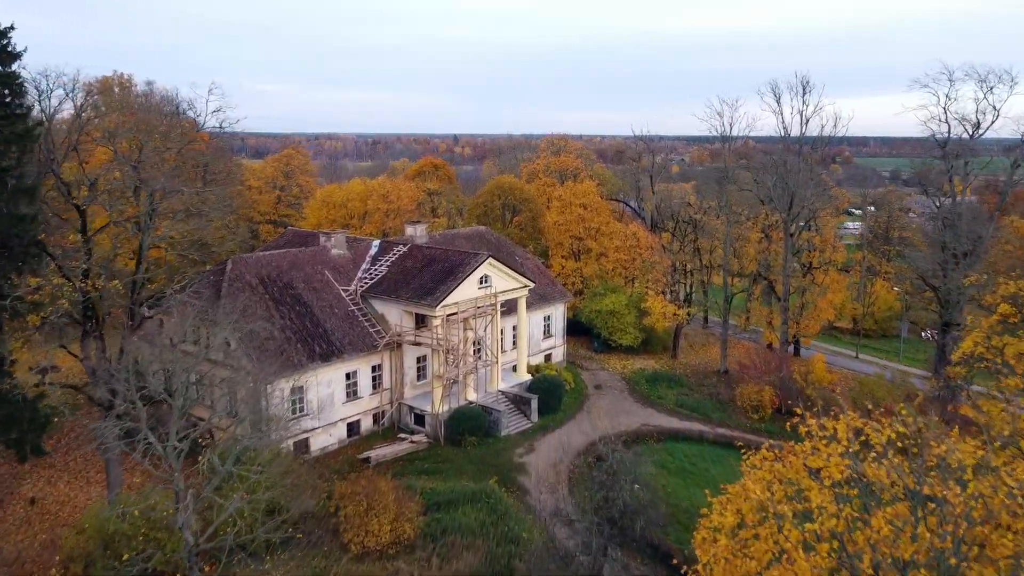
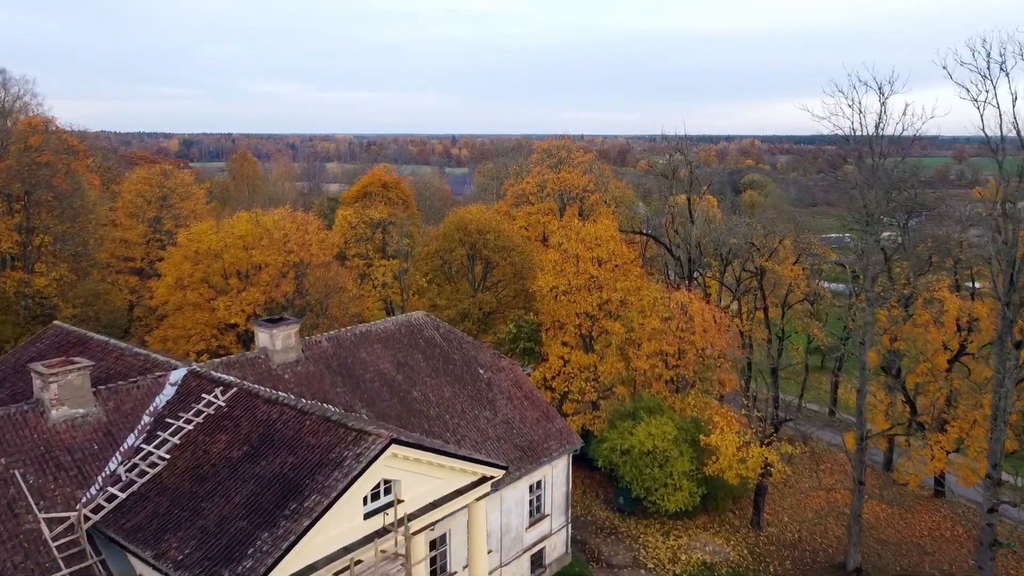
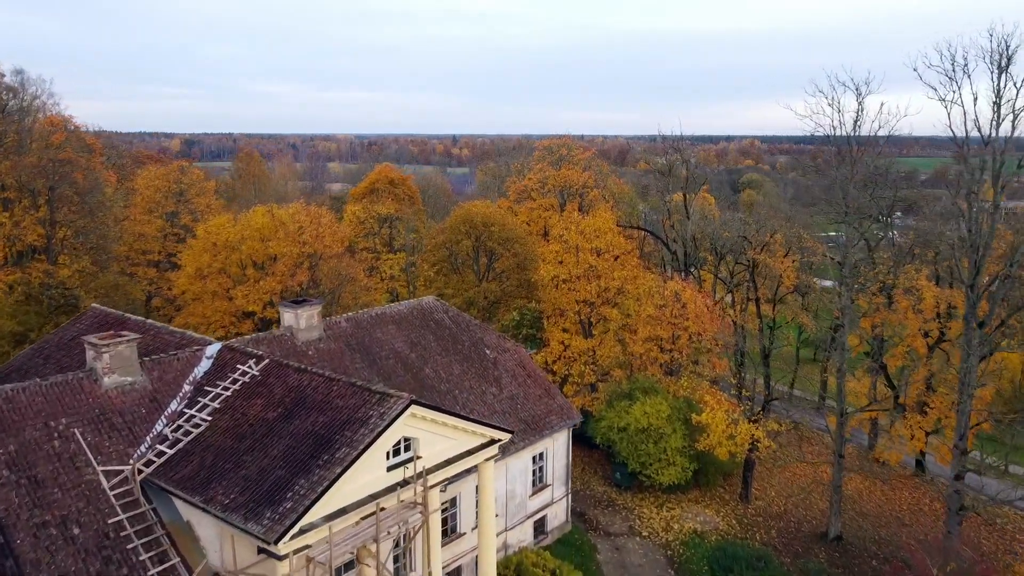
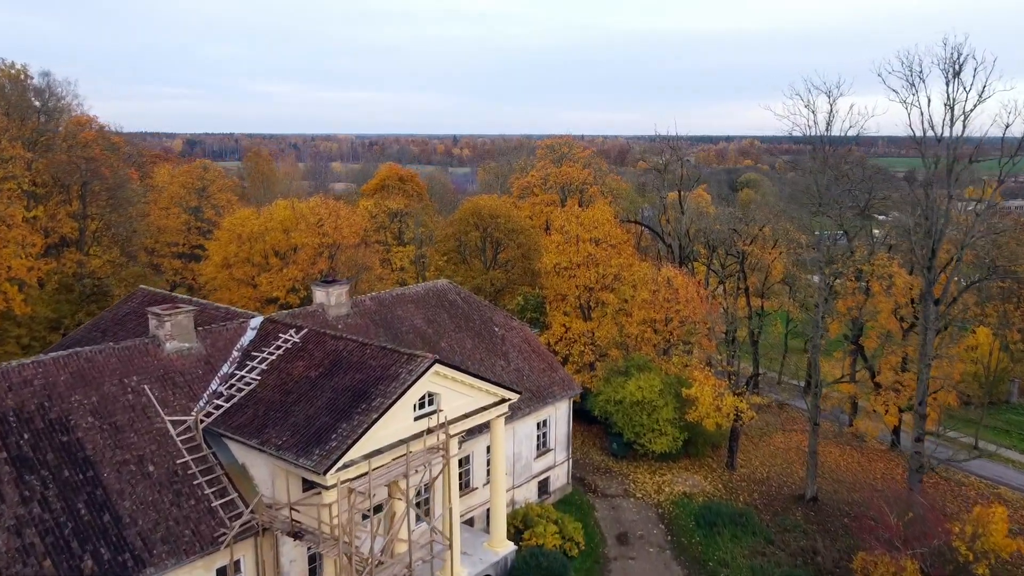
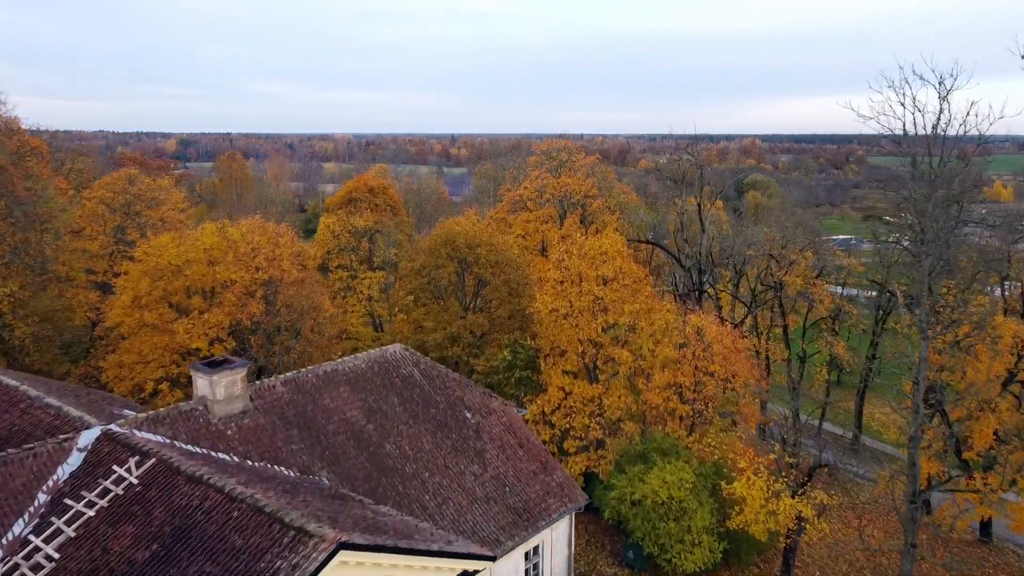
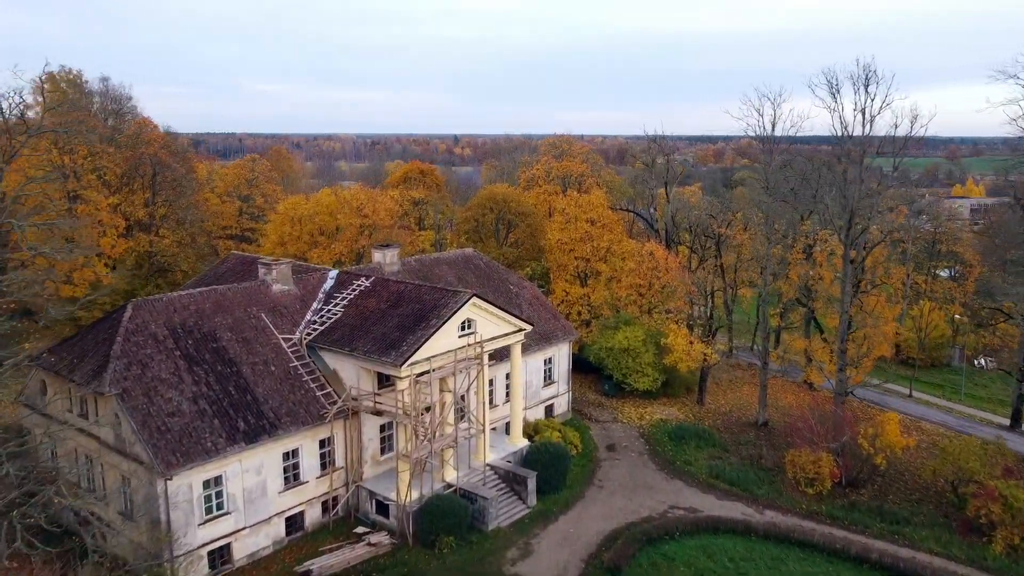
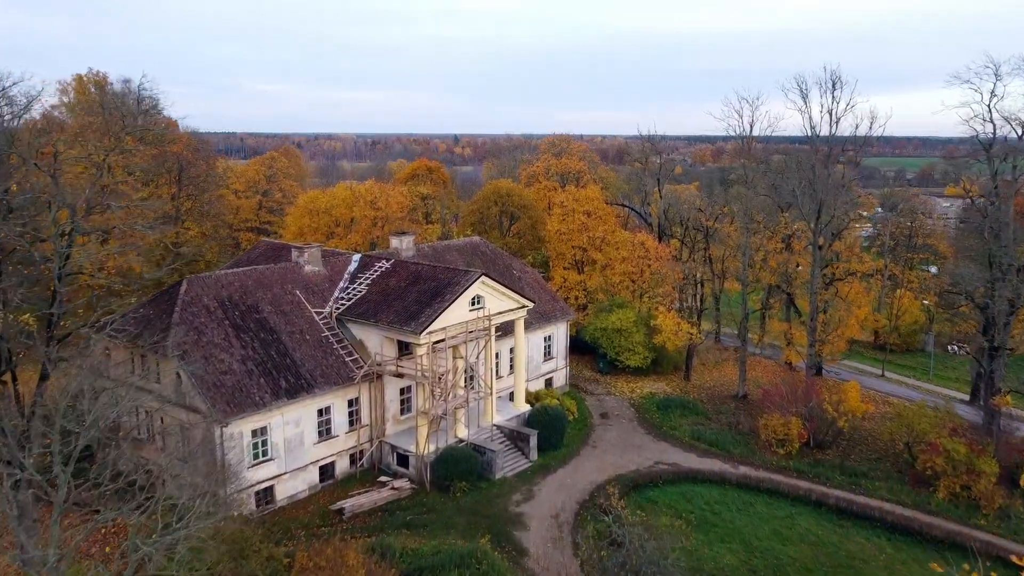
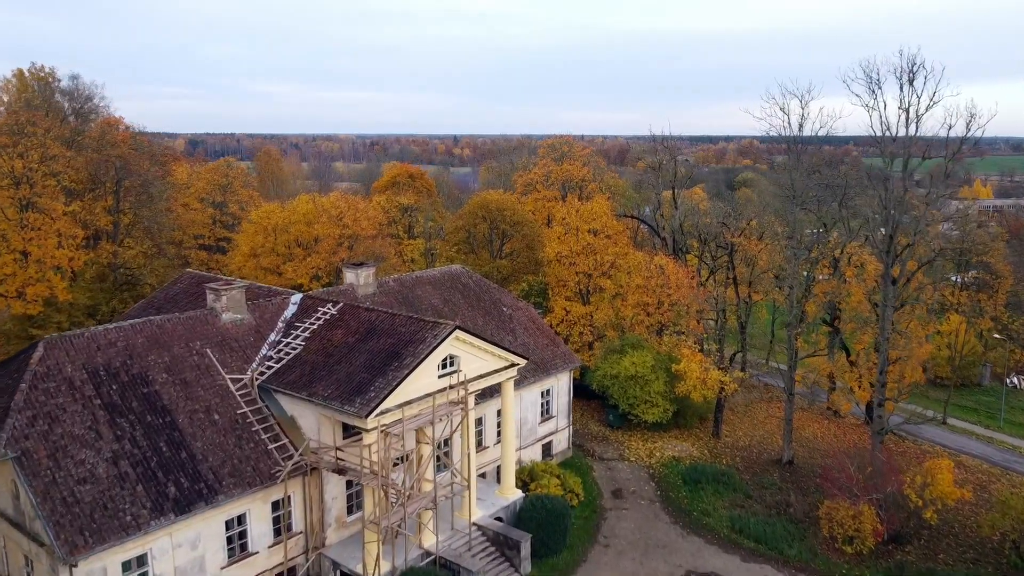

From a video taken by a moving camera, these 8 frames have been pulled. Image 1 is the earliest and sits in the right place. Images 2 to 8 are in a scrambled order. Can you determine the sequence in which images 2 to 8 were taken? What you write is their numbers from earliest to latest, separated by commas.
7, 6, 8, 4, 3, 2, 5
